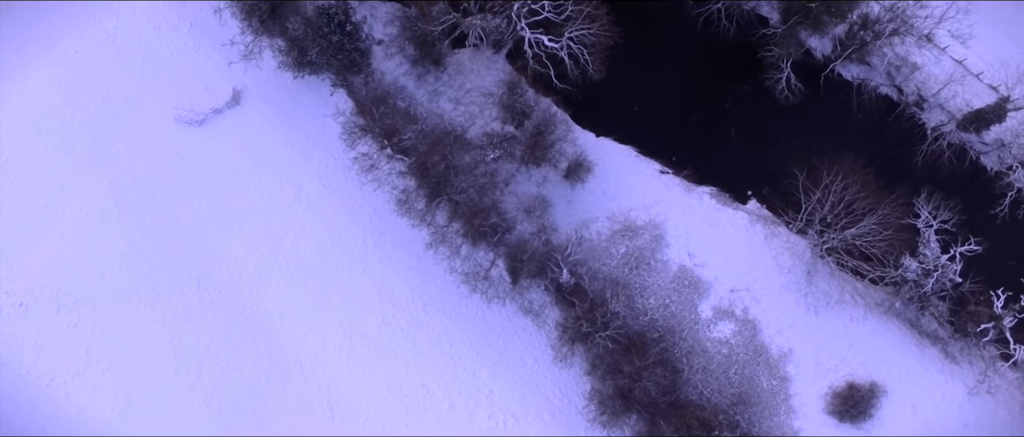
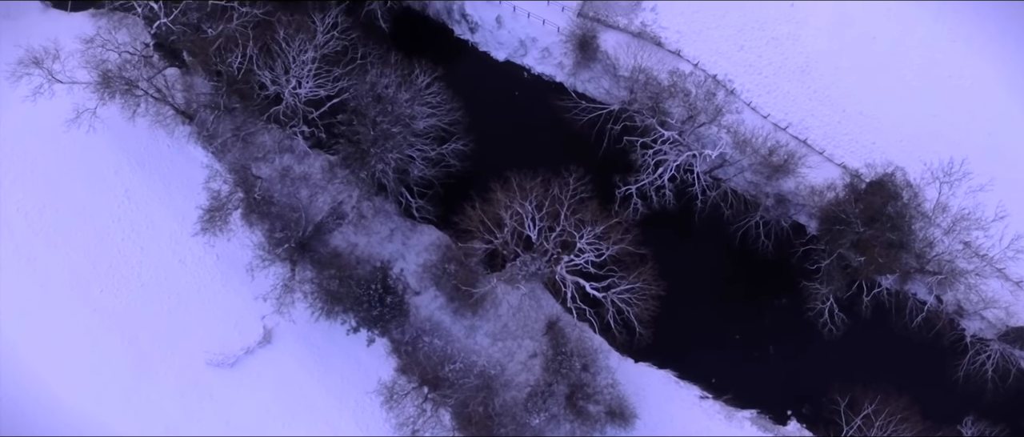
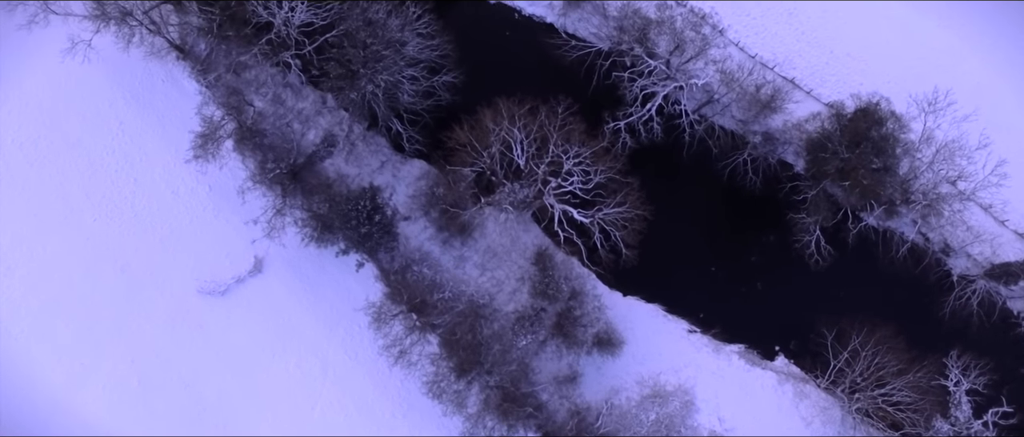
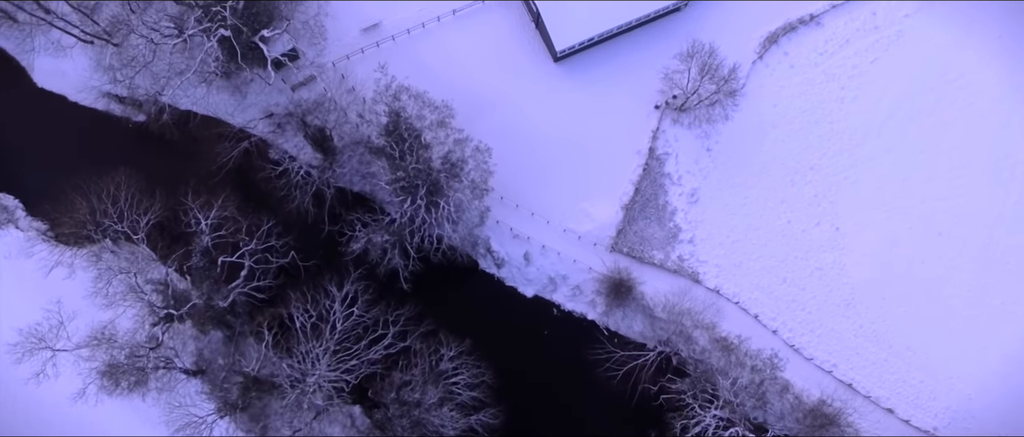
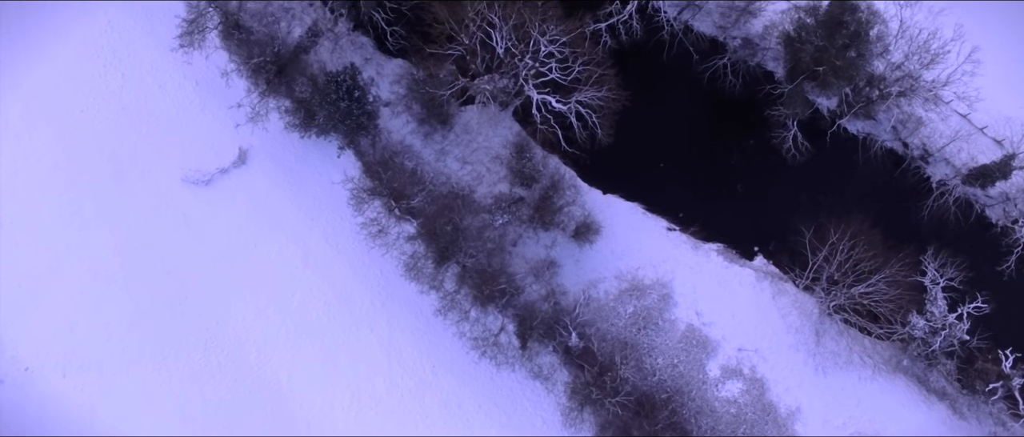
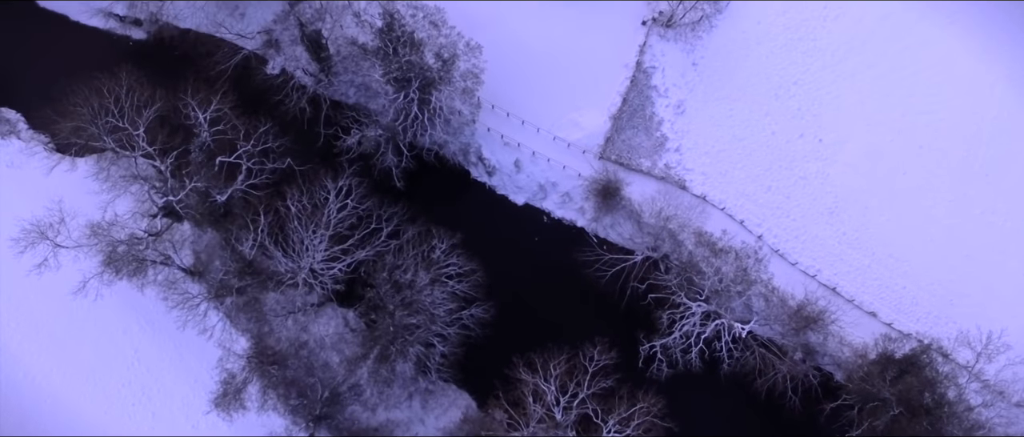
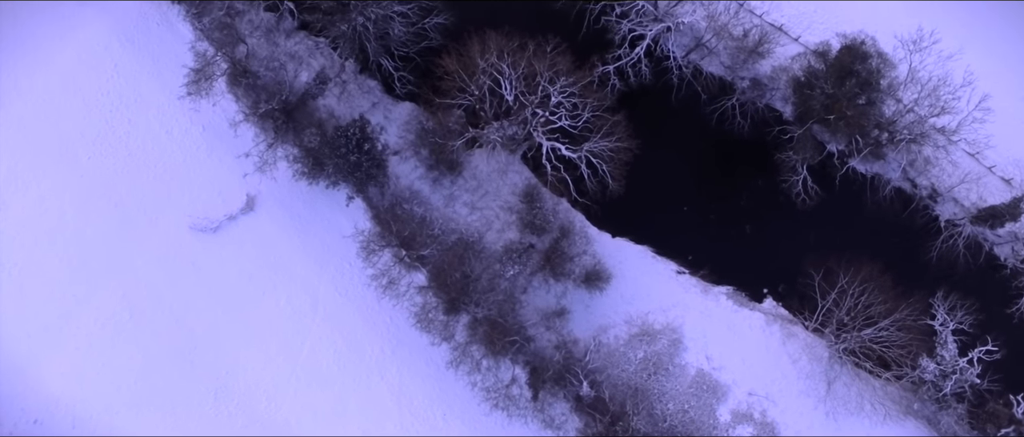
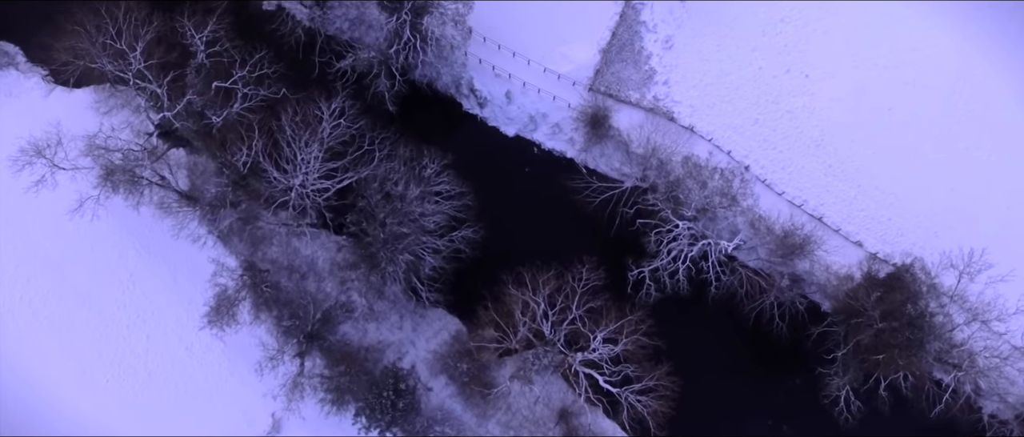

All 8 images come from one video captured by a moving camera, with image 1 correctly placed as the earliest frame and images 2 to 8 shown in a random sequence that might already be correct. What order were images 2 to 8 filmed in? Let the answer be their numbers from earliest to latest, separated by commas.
5, 7, 3, 2, 8, 6, 4
